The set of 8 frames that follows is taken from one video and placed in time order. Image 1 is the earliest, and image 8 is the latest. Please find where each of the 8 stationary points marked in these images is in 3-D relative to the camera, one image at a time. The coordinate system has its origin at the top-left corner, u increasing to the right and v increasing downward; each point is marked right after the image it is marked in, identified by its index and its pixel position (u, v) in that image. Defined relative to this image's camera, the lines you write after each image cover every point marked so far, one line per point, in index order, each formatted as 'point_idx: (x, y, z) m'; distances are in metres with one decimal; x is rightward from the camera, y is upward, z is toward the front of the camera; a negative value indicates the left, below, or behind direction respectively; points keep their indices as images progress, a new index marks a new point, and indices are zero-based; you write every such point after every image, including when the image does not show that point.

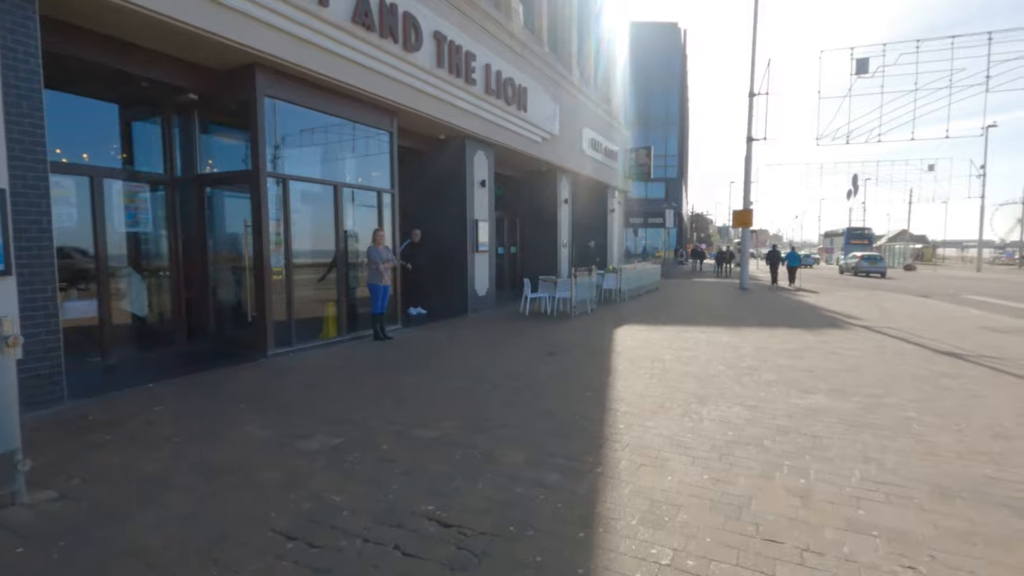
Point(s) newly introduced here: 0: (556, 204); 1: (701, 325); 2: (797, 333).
0: (+1.4, +2.7, +17.3) m
1: (+4.2, -0.8, +11.7) m
2: (+5.9, -1.0, +10.9) m
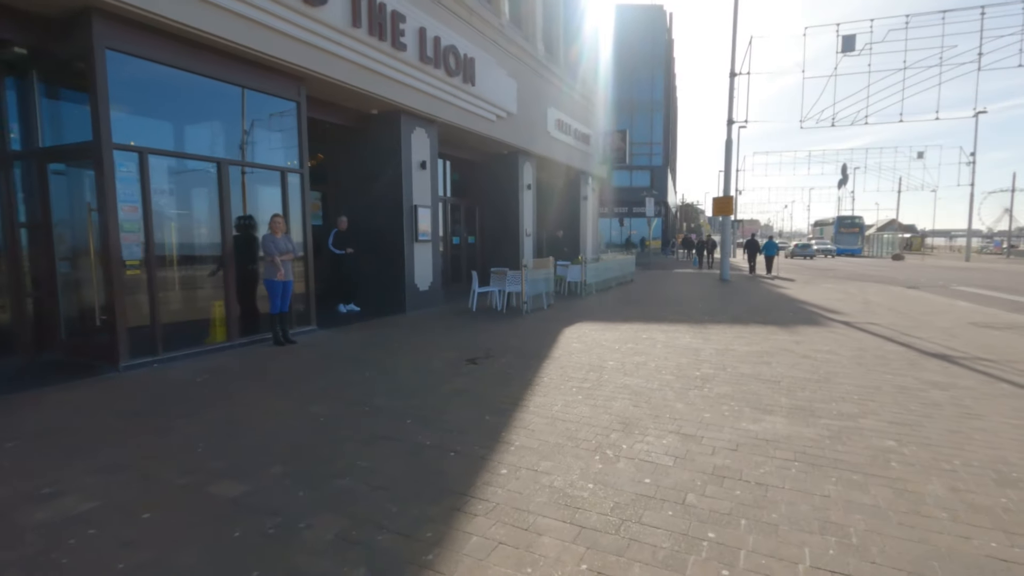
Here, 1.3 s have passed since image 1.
0: (+0.2, +3.0, +16.0) m
1: (+3.0, -0.7, +10.4) m
2: (+4.7, -0.8, +9.7) m
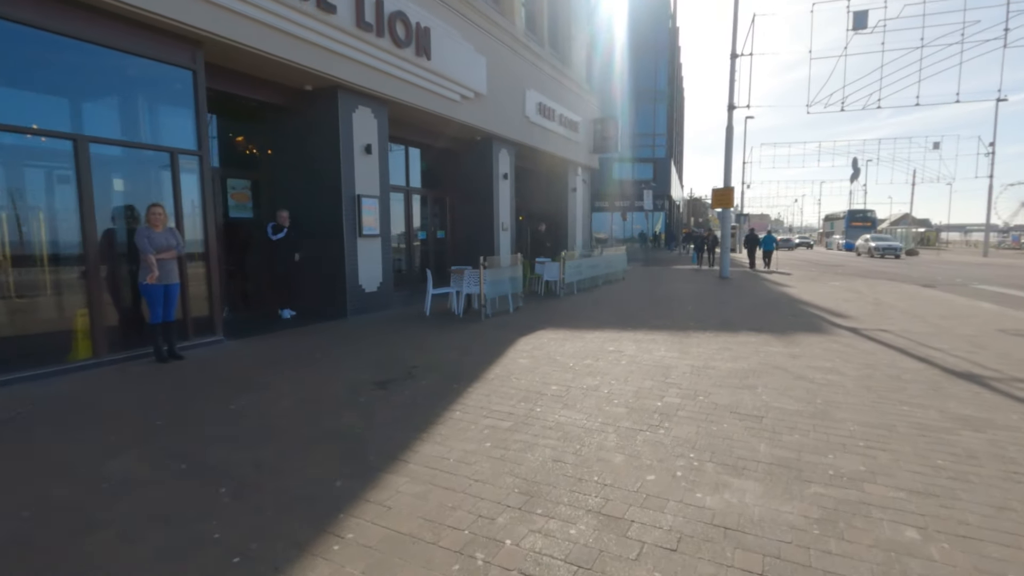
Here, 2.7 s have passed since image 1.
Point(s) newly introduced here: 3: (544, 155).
0: (-0.6, +3.0, +14.6) m
1: (+2.2, -0.7, +9.0) m
2: (+3.9, -0.9, +8.3) m
3: (+1.1, +4.4, +17.4) m
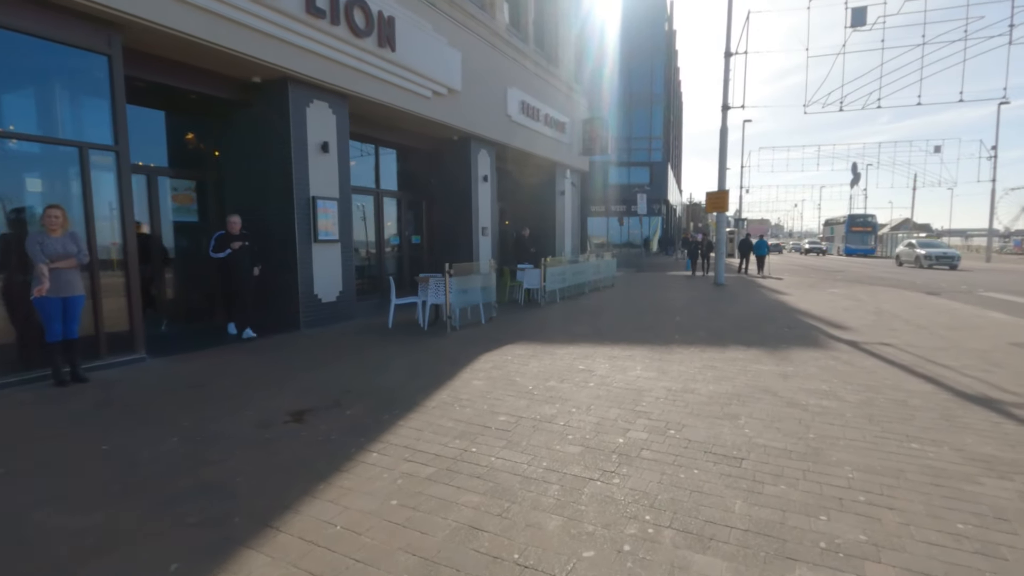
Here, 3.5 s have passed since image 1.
0: (-1.1, +2.8, +13.8) m
1: (+1.6, -0.9, +8.2) m
2: (+3.4, -1.0, +7.5) m
3: (+0.5, +4.2, +16.7) m
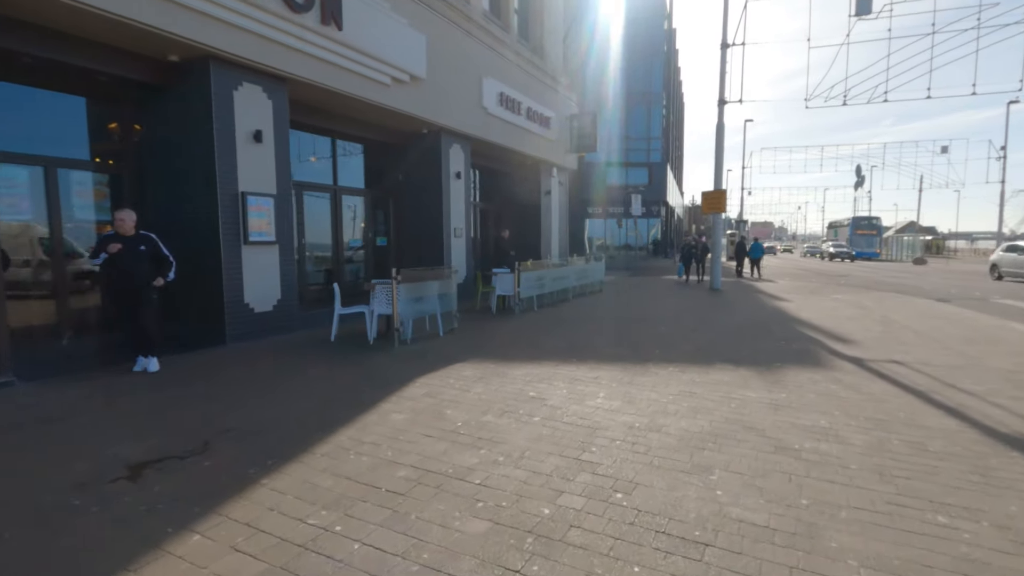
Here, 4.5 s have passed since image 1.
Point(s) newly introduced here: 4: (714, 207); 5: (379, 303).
0: (-1.7, +2.6, +12.7) m
1: (+1.0, -1.0, +7.1) m
2: (+2.7, -1.1, +6.3) m
3: (-0.1, +4.0, +15.6) m
4: (+7.2, +2.9, +18.9) m
5: (-2.1, -0.2, +8.4) m
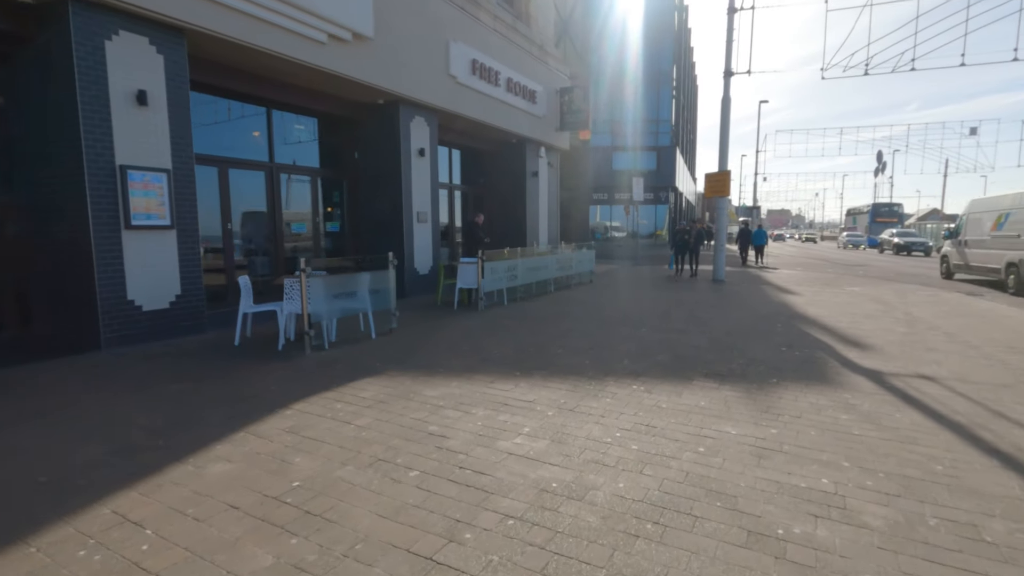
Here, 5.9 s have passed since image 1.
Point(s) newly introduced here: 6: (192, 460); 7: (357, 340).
0: (-2.4, +2.8, +11.2) m
1: (+0.2, -1.0, +5.6) m
2: (+1.9, -1.1, +4.8) m
3: (-0.7, +4.2, +14.0) m
4: (+6.7, +3.2, +17.2) m
5: (-2.9, -0.2, +7.0) m
6: (-2.2, -1.2, +3.7) m
7: (-2.2, -0.7, +7.4) m
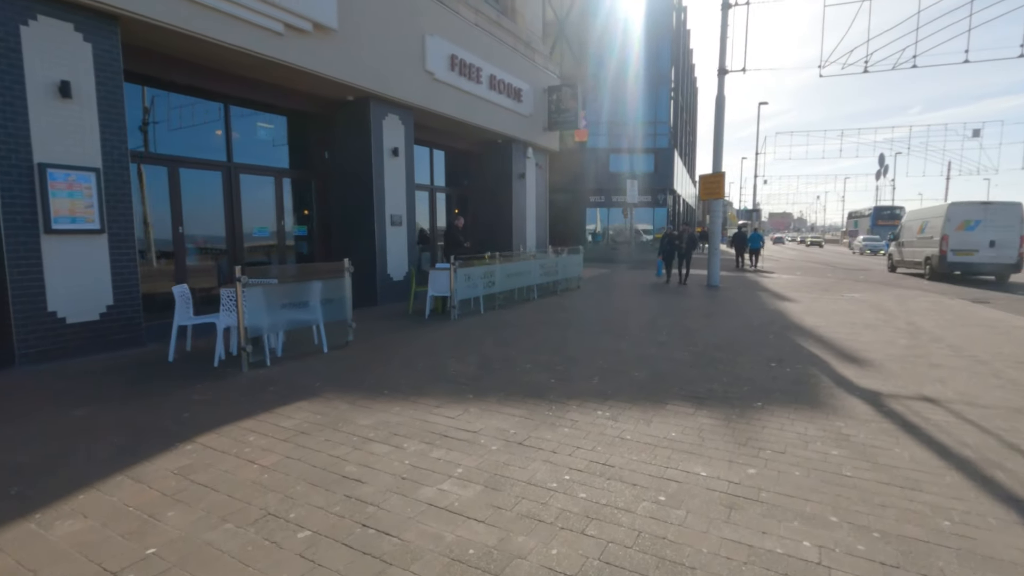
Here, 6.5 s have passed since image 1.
0: (-2.8, +2.6, +10.6) m
1: (-0.3, -1.1, +5.0) m
2: (+1.4, -1.2, +4.2) m
3: (-1.1, +4.1, +13.4) m
4: (+6.2, +3.0, +16.5) m
5: (-3.4, -0.3, +6.4) m
6: (-2.6, -1.3, +3.1) m
7: (-2.6, -0.8, +6.8) m
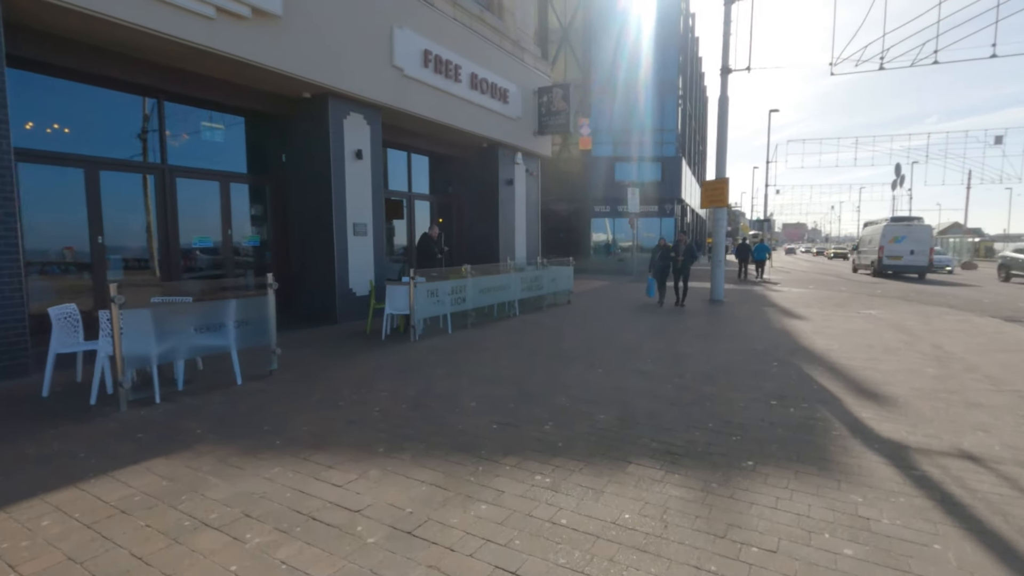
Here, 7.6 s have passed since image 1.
0: (-3.3, +2.3, +9.6) m
1: (-0.9, -1.3, +3.9) m
2: (+0.8, -1.4, +3.0) m
3: (-1.5, +3.7, +12.5) m
4: (+5.9, +2.6, +15.4) m
5: (-3.9, -0.5, +5.3) m
6: (-3.3, -1.4, +2.0) m
7: (-3.2, -1.1, +5.8) m
